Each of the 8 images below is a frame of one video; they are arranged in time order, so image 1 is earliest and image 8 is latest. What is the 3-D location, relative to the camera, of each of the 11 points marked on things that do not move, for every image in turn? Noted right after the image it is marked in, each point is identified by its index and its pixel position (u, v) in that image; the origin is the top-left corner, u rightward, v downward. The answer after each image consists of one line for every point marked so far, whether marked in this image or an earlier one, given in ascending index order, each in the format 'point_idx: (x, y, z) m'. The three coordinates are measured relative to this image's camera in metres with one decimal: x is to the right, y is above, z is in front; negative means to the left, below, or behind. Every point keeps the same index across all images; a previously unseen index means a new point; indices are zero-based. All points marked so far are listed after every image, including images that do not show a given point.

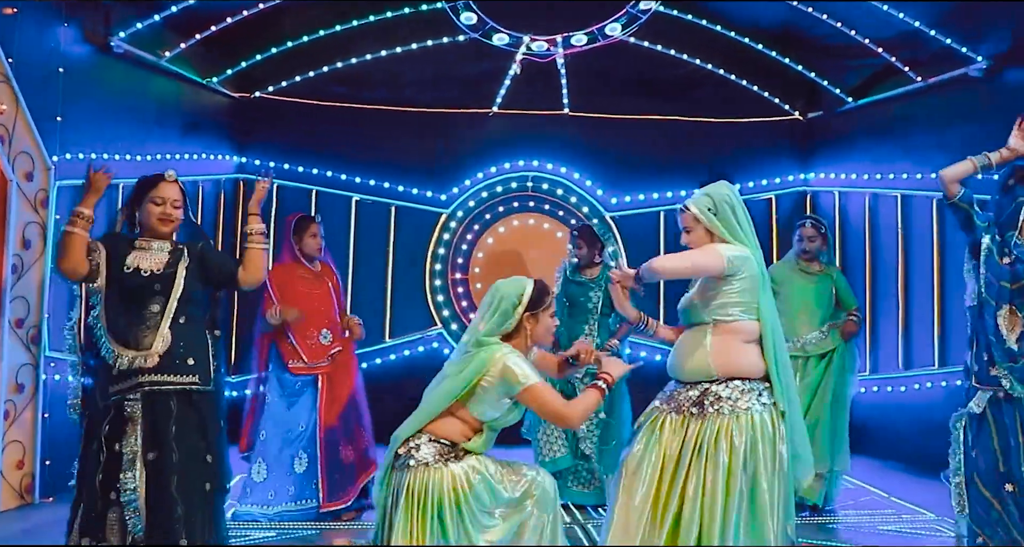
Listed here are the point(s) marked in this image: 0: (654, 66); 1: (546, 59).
0: (+0.7, +1.2, +4.8) m
1: (+0.2, +1.2, +4.6) m
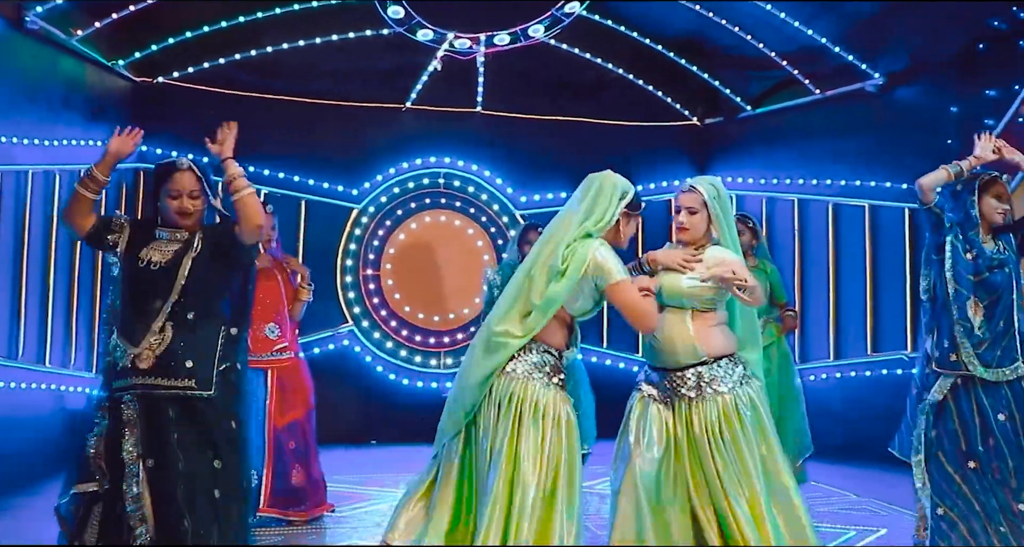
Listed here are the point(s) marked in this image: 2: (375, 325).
0: (+0.3, +1.2, +4.9) m
1: (-0.3, +1.2, +4.7) m
2: (-0.8, -0.3, +5.0) m
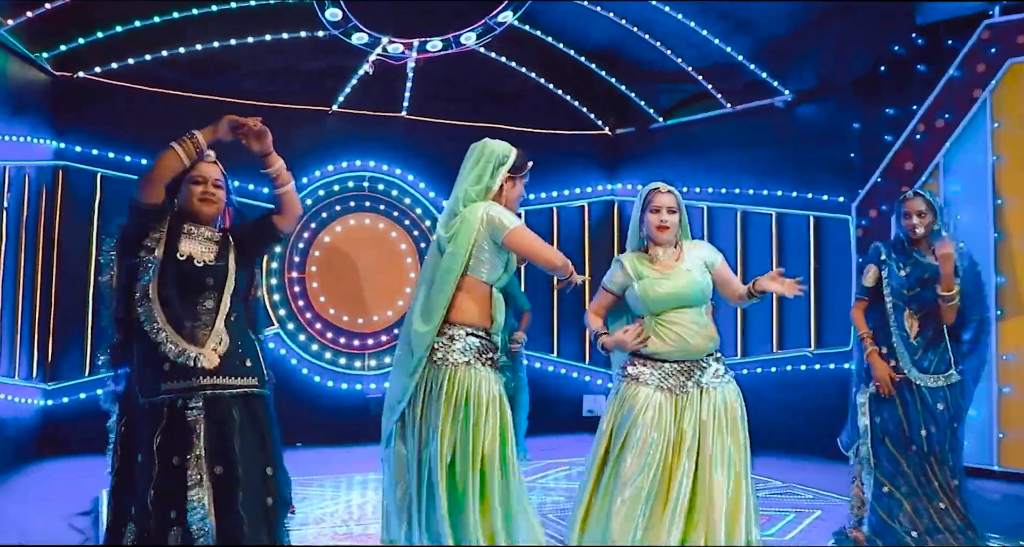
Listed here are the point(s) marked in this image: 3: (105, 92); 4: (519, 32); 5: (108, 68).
0: (-0.2, +1.2, +5.0) m
1: (-0.6, +1.2, +4.7) m
2: (-1.2, -0.3, +5.0) m
3: (-2.1, +1.0, +4.4) m
4: (0.0, +1.3, +4.6) m
5: (-2.1, +1.1, +4.3) m
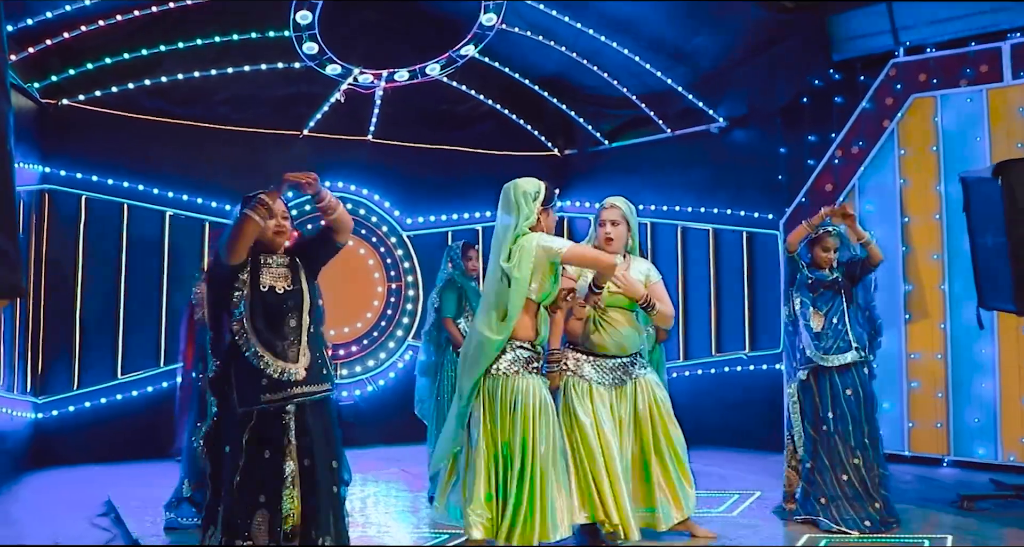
0: (-0.4, +1.1, +5.4) m
1: (-0.9, +1.1, +5.0) m
2: (-1.5, -0.4, +5.3) m
3: (-2.3, +0.9, +4.6) m
4: (-0.2, +1.3, +5.0) m
5: (-2.3, +1.0, +4.6) m
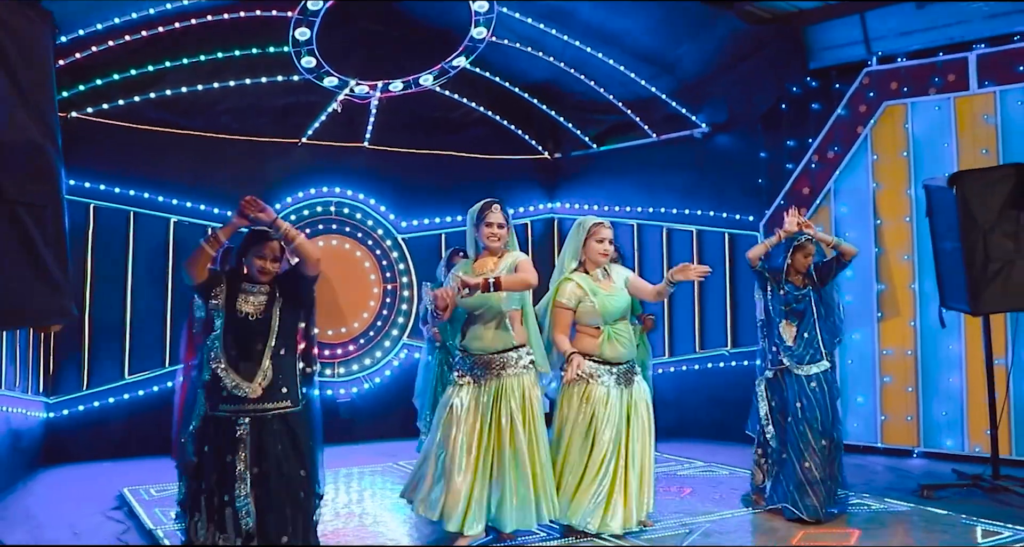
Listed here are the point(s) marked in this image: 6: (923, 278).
0: (-0.5, +1.1, +5.6) m
1: (-0.9, +1.1, +5.2) m
2: (-1.5, -0.4, +5.5) m
3: (-2.4, +0.8, +4.8) m
4: (-0.3, +1.2, +5.2) m
5: (-2.3, +0.9, +4.8) m
6: (+2.3, 0.0, +4.7) m
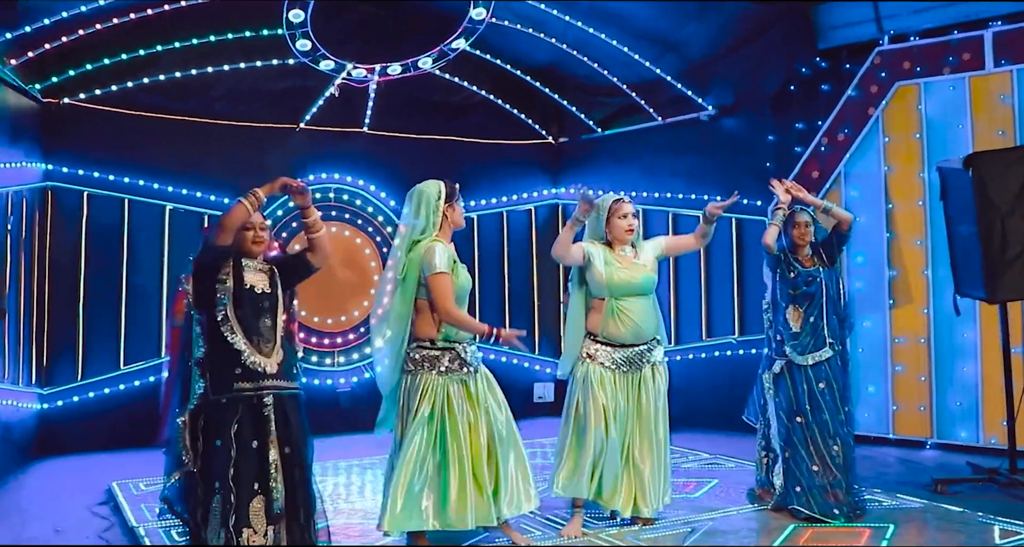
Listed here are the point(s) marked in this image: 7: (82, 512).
0: (-0.5, +1.2, +5.5) m
1: (-0.9, +1.2, +5.1) m
2: (-1.5, -0.4, +5.4) m
3: (-2.4, +0.9, +4.7) m
4: (-0.3, +1.3, +5.1) m
5: (-2.3, +1.0, +4.7) m
6: (+2.3, +0.1, +4.6) m
7: (-1.7, -1.0, +3.4) m
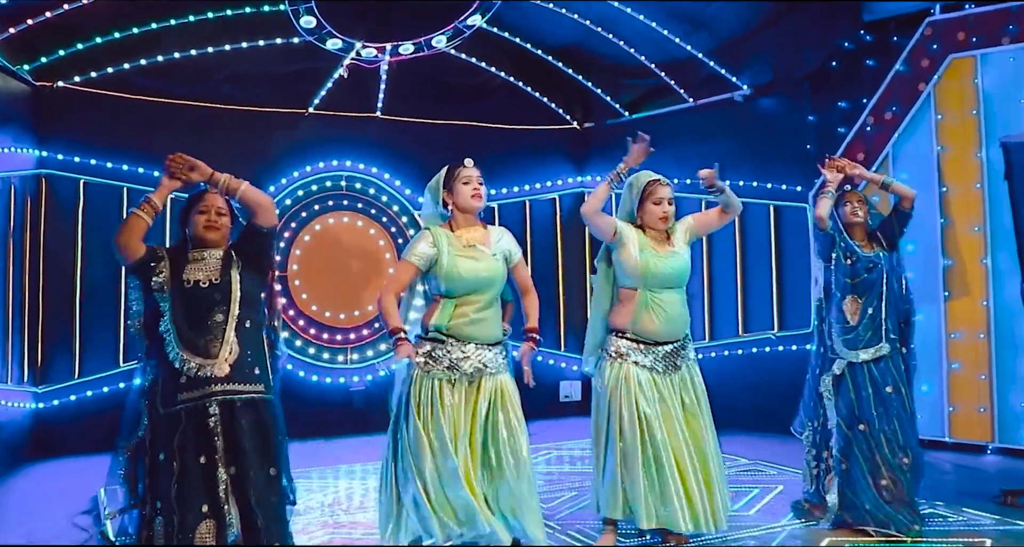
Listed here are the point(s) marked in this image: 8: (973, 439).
0: (-0.3, +1.2, +5.2) m
1: (-0.8, +1.2, +4.8) m
2: (-1.4, -0.3, +5.1) m
3: (-2.3, +0.9, +4.5) m
4: (-0.1, +1.4, +4.8) m
5: (-2.2, +1.0, +4.4) m
6: (+2.4, +0.1, +4.2) m
7: (-1.7, -0.9, +3.2) m
8: (+2.3, -0.8, +4.3) m
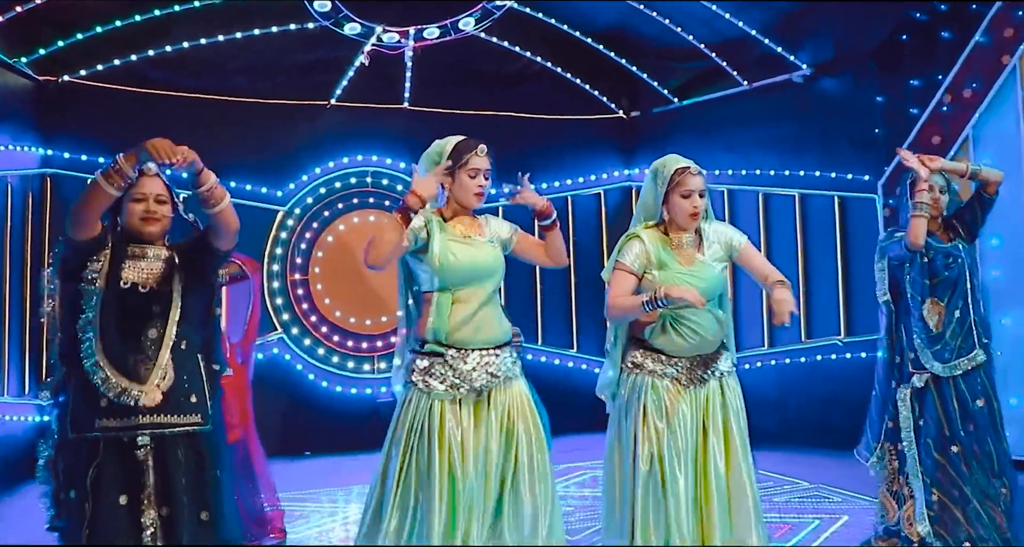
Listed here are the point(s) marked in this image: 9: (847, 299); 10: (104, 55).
0: (-0.1, +1.2, +4.8) m
1: (-0.6, +1.2, +4.5) m
2: (-1.2, -0.3, +4.8) m
3: (-2.1, +0.9, +4.3) m
4: (0.0, +1.4, +4.4) m
5: (-2.1, +1.0, +4.2) m
6: (+2.6, +0.1, +3.7) m
7: (-1.6, -0.9, +2.9) m
8: (+2.5, -0.8, +3.7) m
9: (+1.8, -0.1, +4.5) m
10: (-2.0, +1.1, +4.1) m
